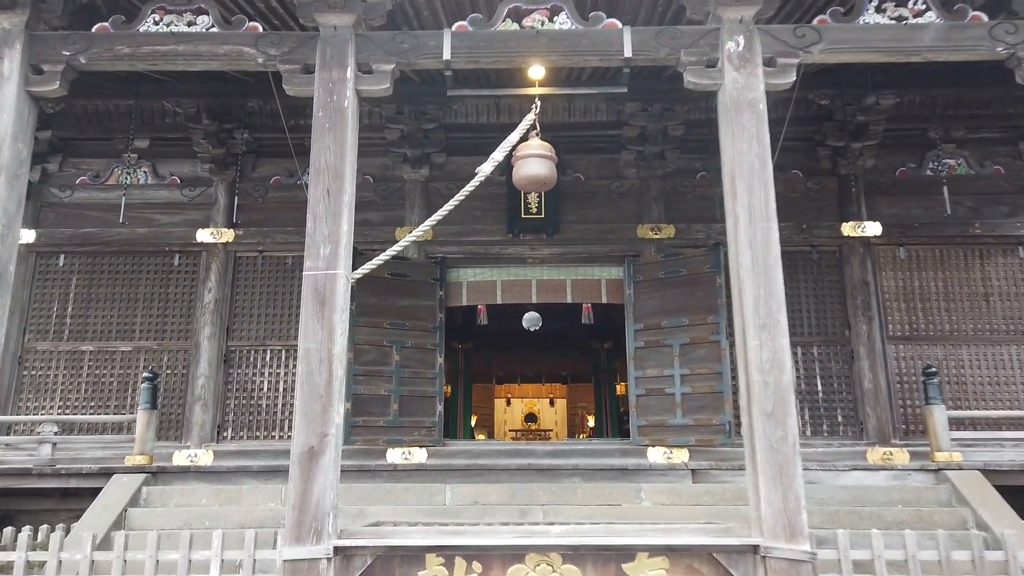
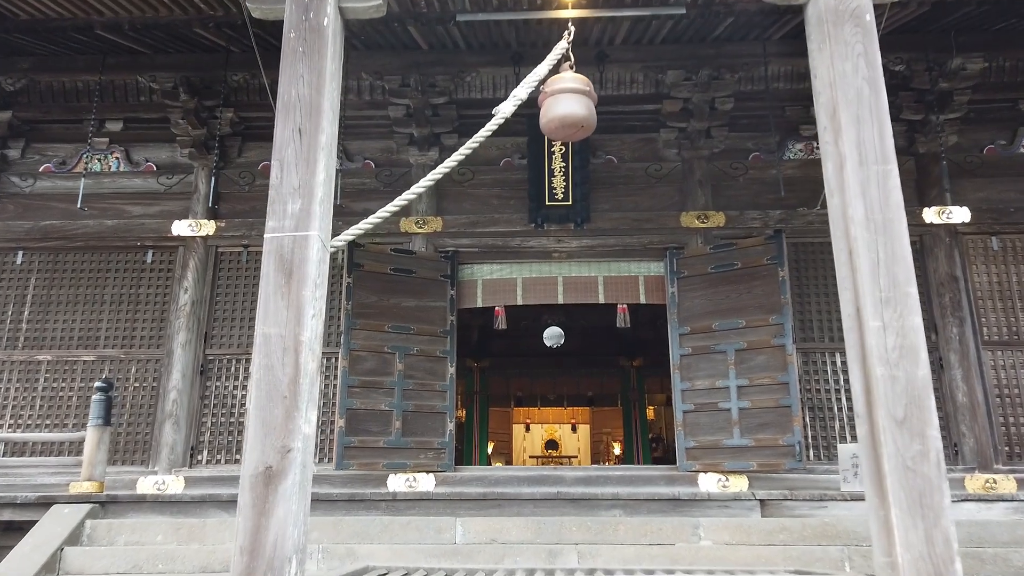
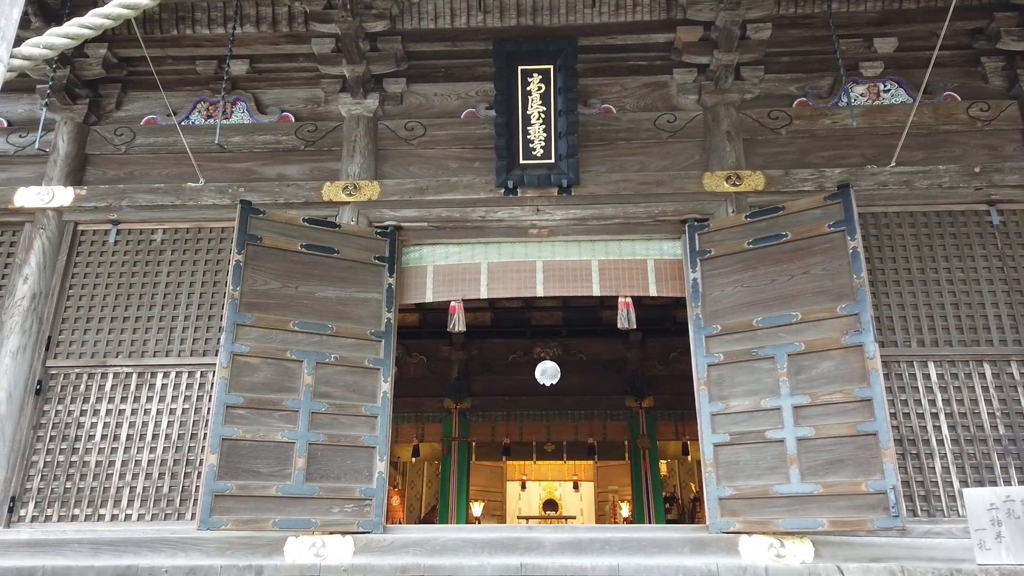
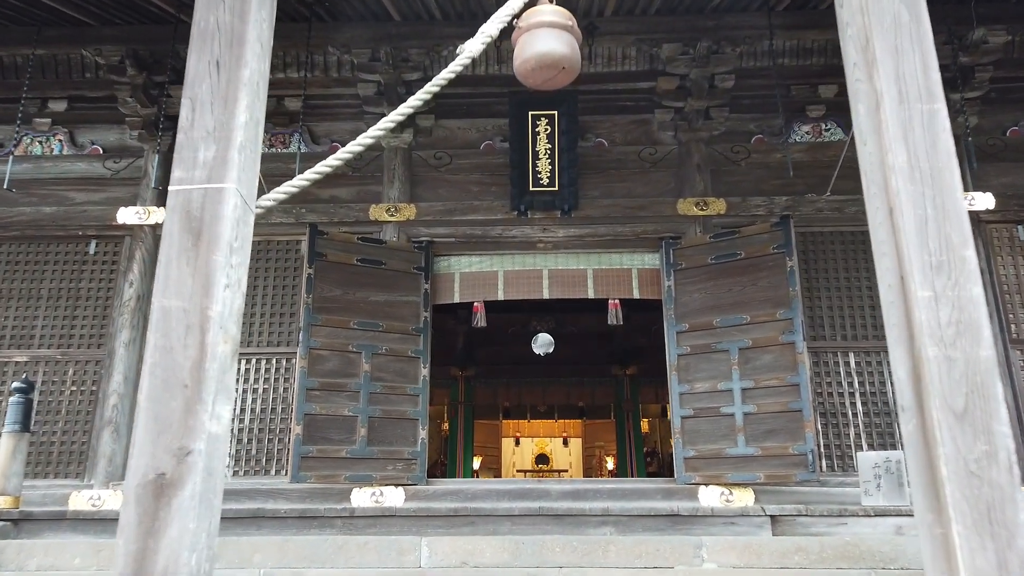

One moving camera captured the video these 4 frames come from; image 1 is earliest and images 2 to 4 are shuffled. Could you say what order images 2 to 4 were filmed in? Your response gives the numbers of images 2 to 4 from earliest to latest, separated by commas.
2, 4, 3
